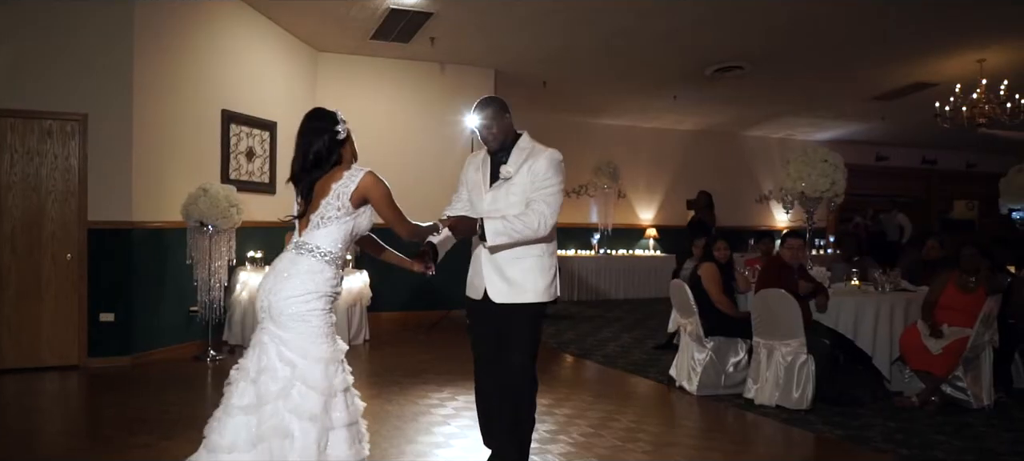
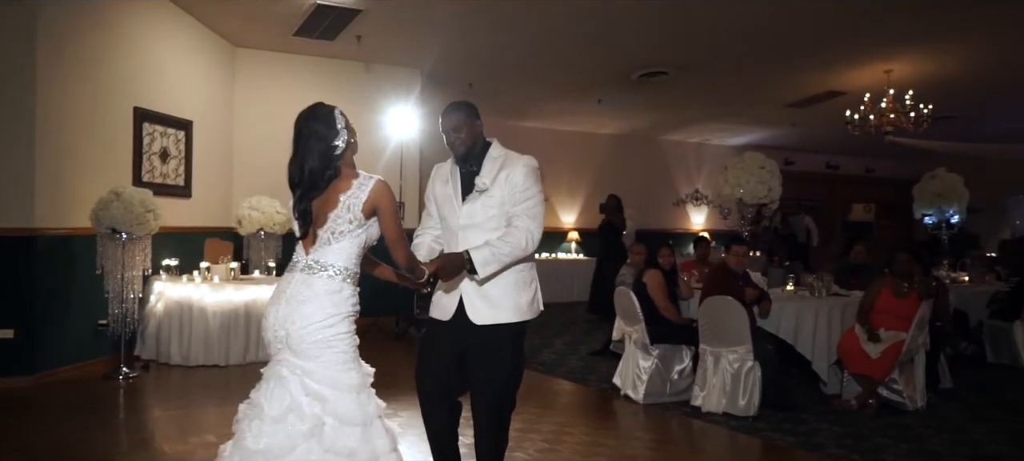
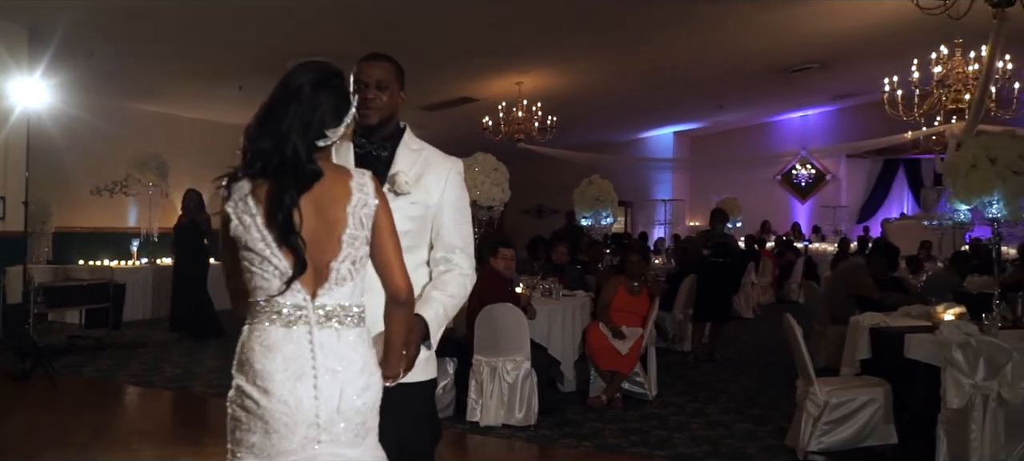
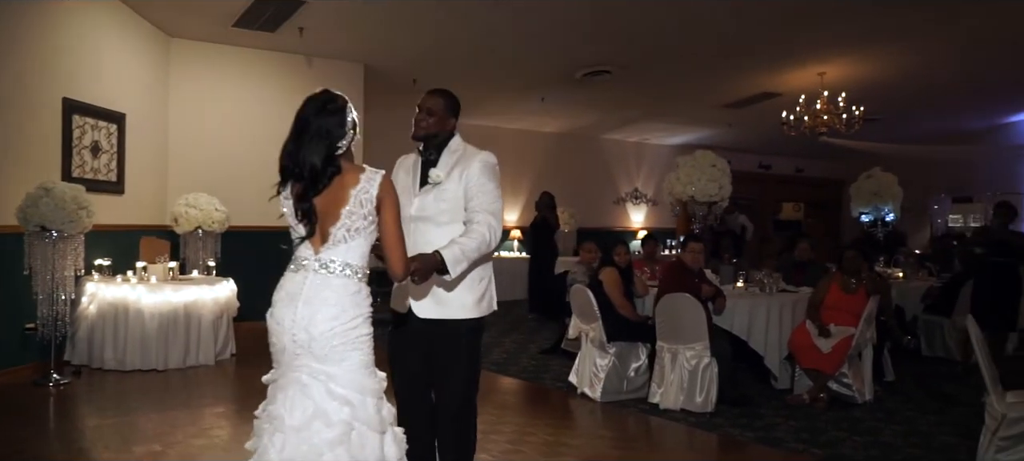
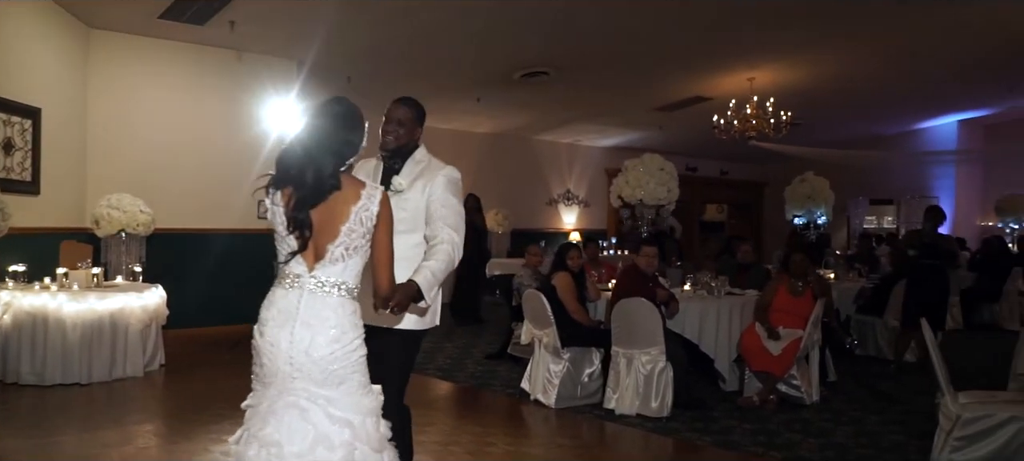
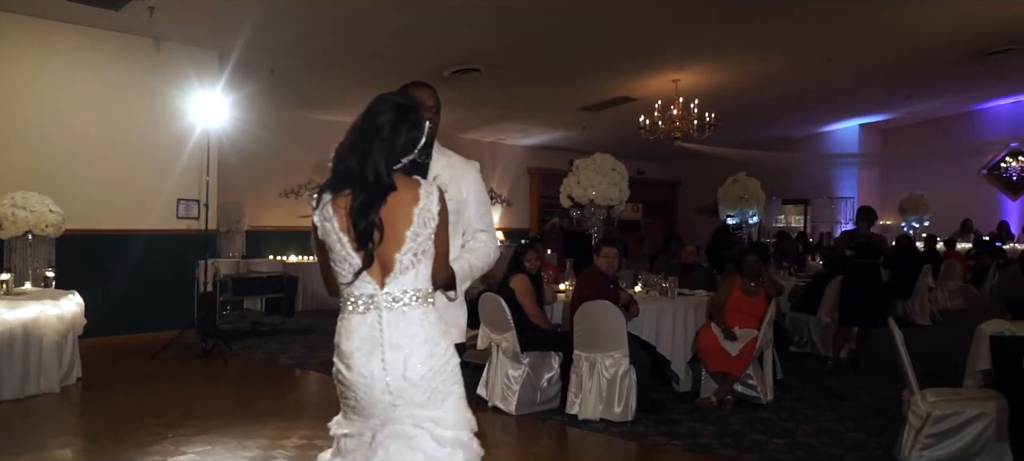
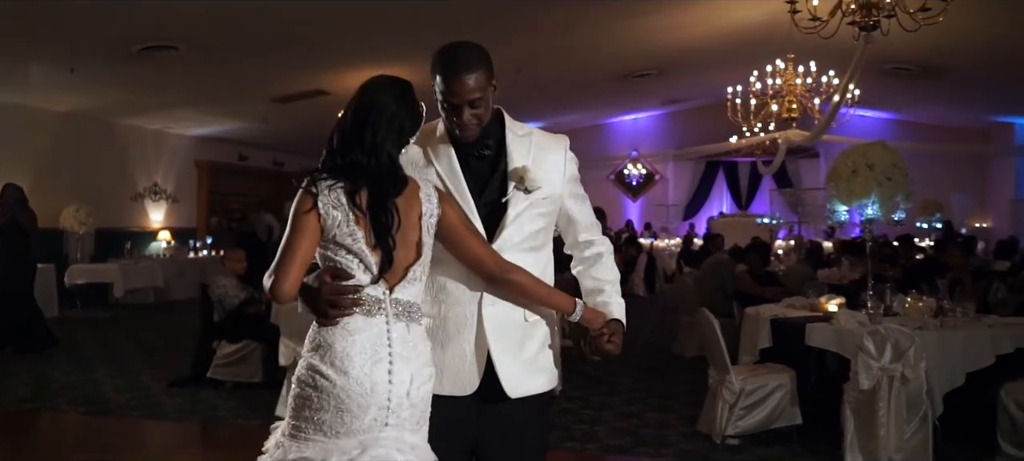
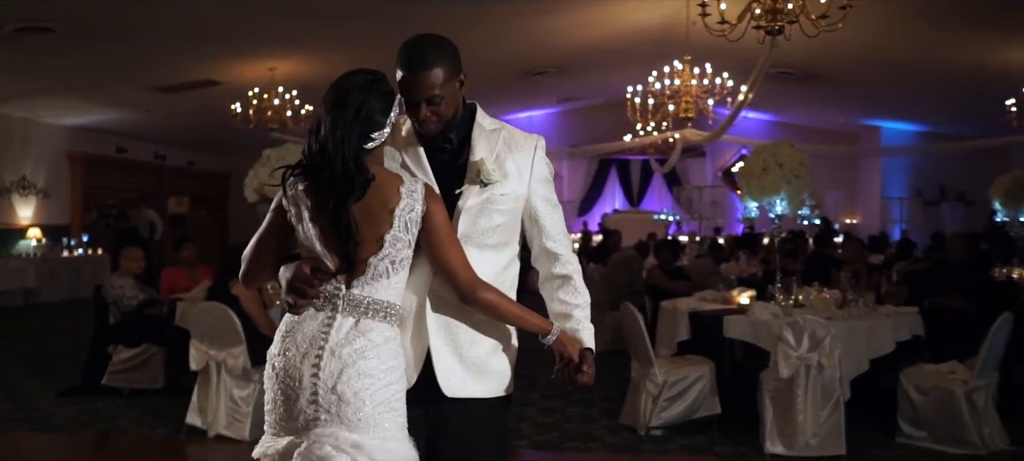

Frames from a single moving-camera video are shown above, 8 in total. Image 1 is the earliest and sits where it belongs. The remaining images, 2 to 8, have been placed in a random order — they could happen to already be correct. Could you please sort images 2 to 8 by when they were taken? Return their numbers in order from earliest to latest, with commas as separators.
2, 4, 5, 6, 3, 7, 8
